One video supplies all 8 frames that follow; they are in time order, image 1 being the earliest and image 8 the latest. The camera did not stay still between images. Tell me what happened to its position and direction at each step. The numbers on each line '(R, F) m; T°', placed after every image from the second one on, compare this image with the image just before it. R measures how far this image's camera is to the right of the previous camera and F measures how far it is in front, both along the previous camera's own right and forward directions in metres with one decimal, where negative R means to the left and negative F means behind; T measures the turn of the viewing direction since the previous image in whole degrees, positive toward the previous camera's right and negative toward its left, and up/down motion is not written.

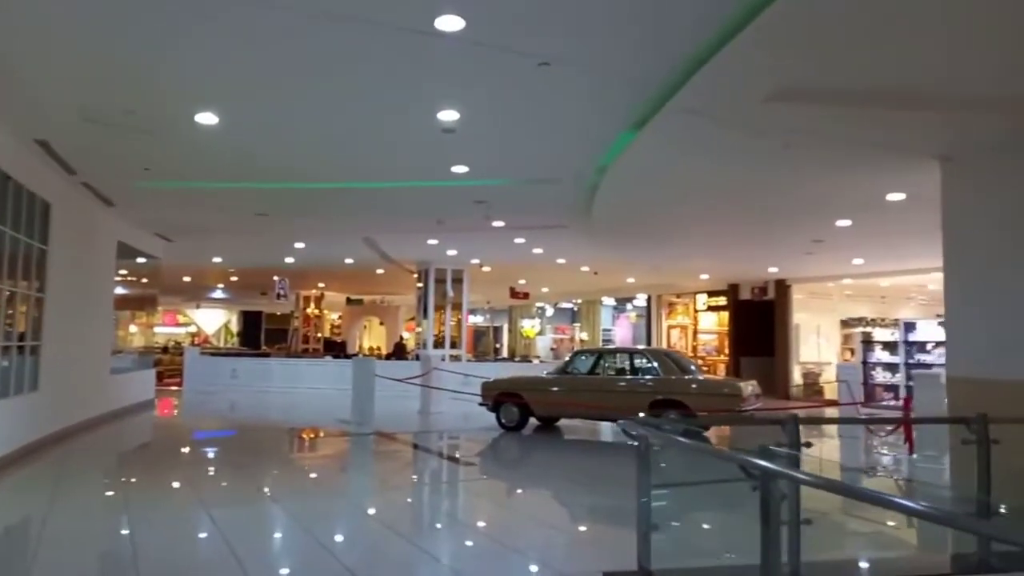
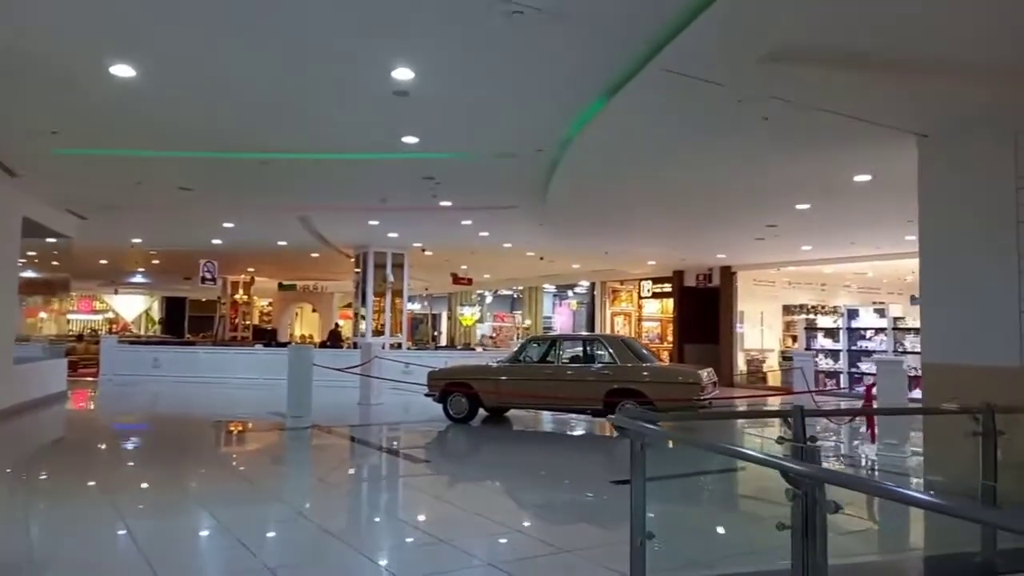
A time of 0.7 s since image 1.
(-0.2, +0.5) m; +5°
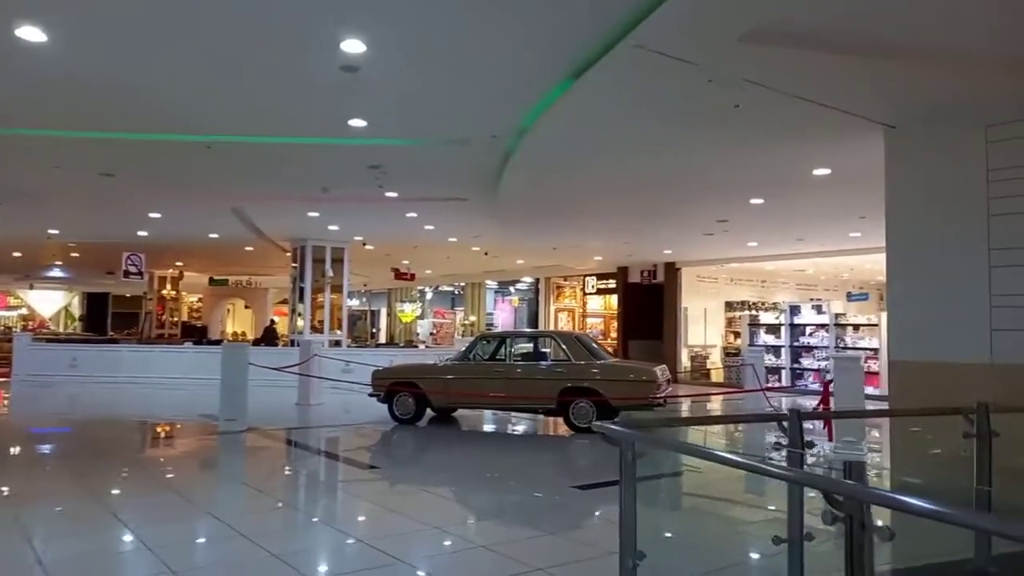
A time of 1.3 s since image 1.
(-0.1, +0.4) m; +5°
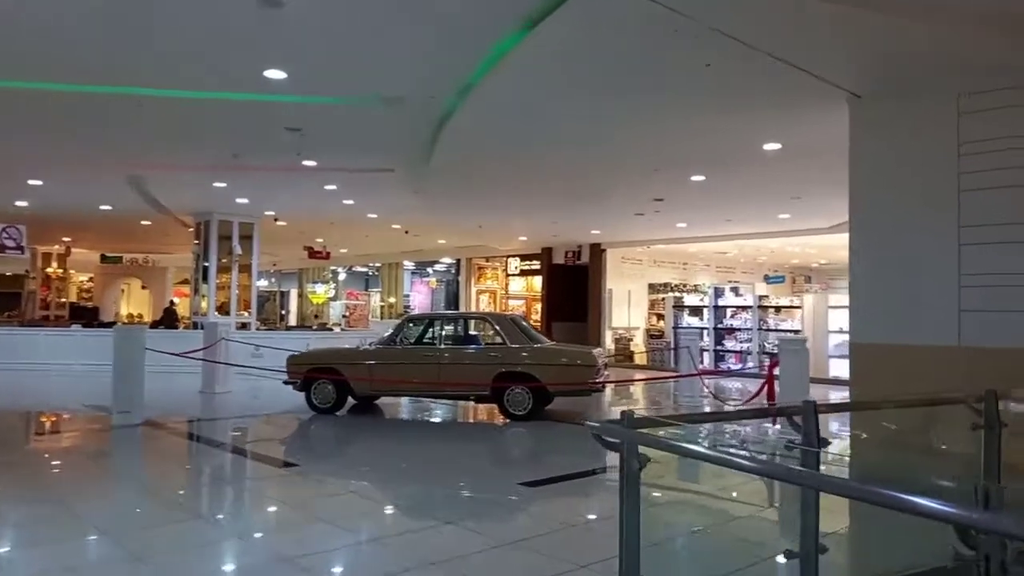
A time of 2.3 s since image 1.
(-0.2, +0.6) m; +7°
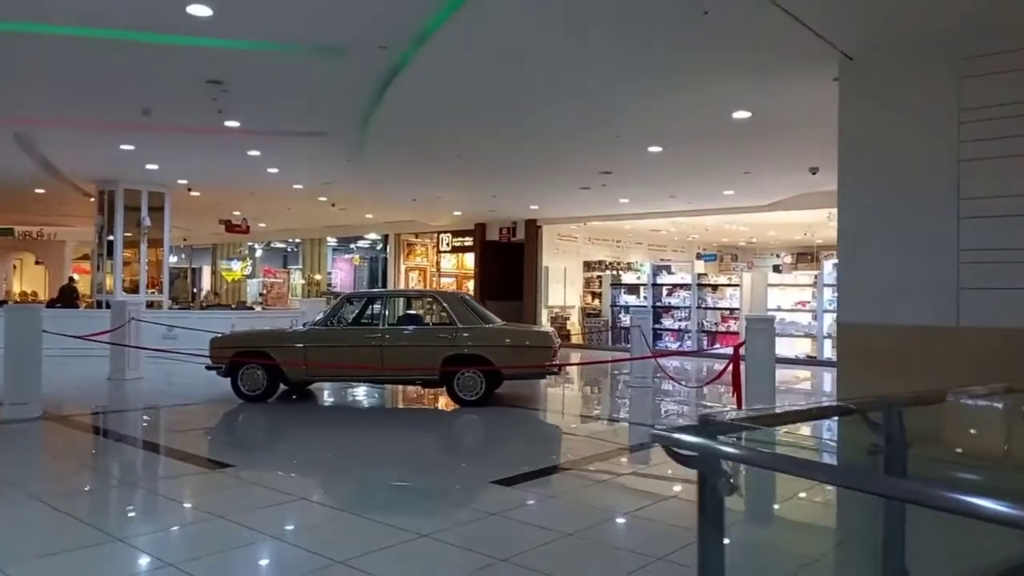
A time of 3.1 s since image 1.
(-0.3, +0.6) m; +6°
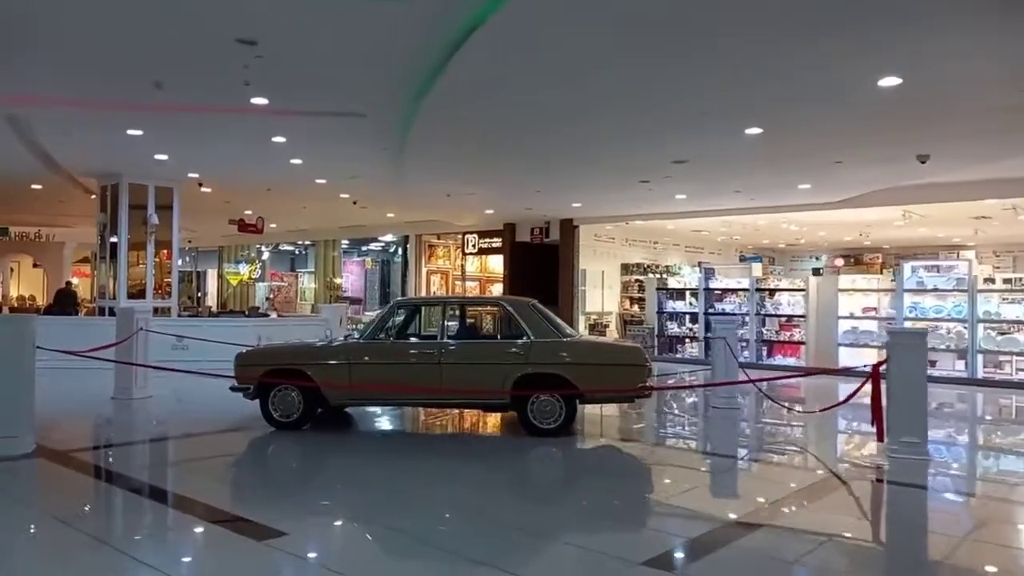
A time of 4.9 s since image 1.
(-0.7, +1.2) m; 0°
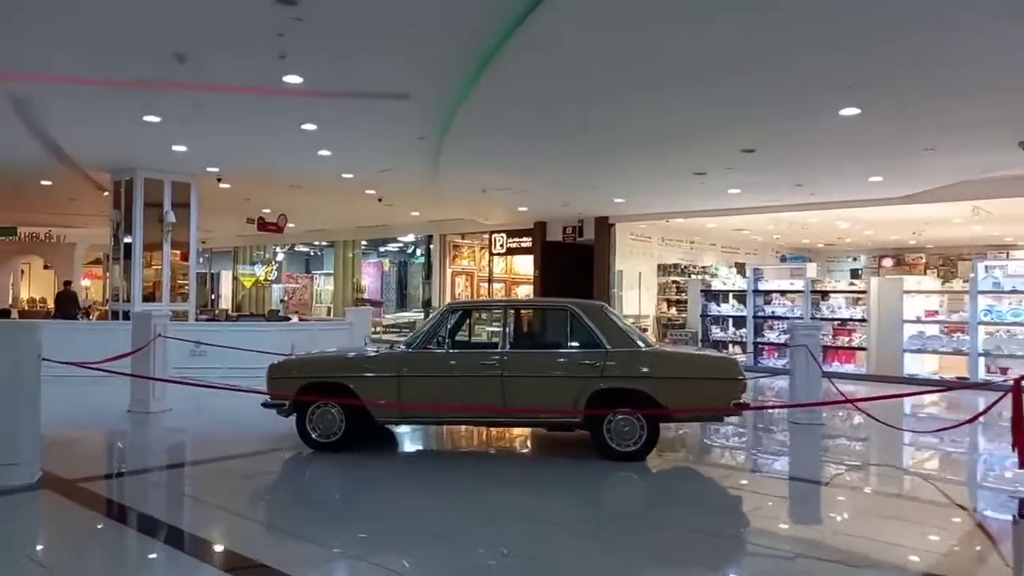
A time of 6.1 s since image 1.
(-0.4, +0.8) m; -1°
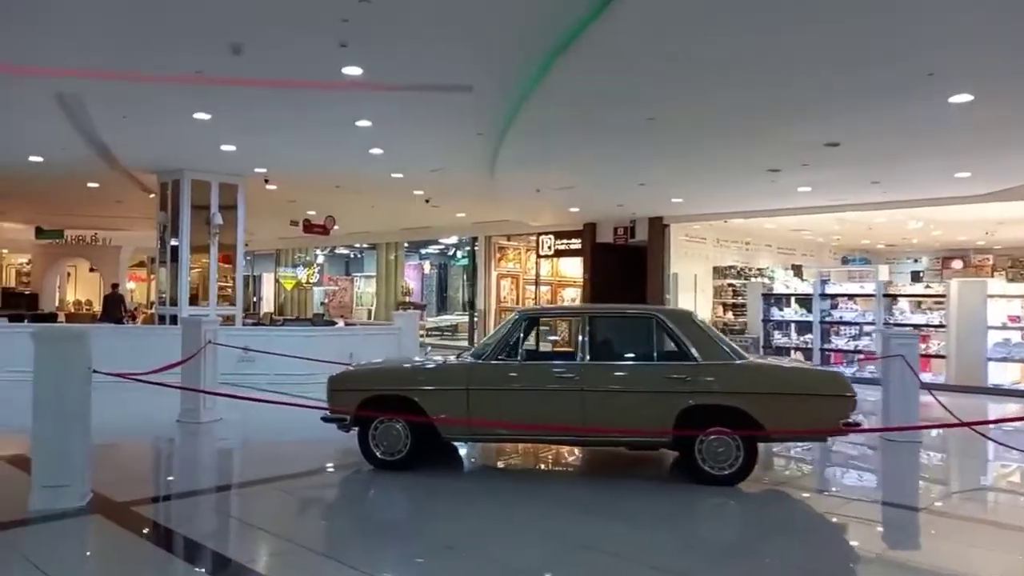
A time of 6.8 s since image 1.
(-0.3, +0.4) m; -3°
